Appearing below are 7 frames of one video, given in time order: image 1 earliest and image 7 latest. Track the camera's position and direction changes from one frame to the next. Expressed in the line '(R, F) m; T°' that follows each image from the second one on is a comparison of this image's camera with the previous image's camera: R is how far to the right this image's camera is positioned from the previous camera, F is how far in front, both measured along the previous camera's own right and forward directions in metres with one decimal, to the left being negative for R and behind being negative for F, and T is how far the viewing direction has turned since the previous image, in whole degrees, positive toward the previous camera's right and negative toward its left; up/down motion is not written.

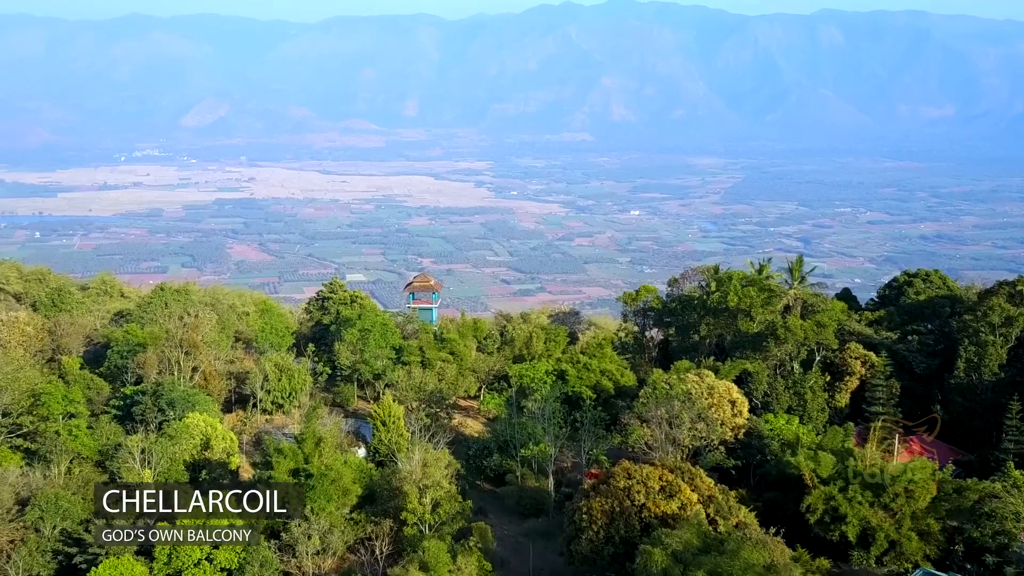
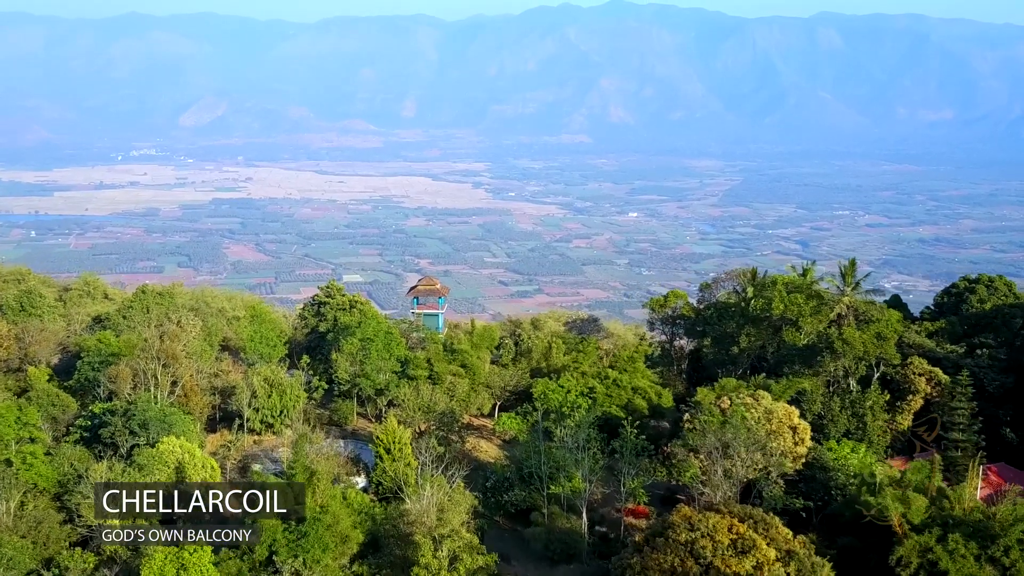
(-0.1, +0.6) m; 0°
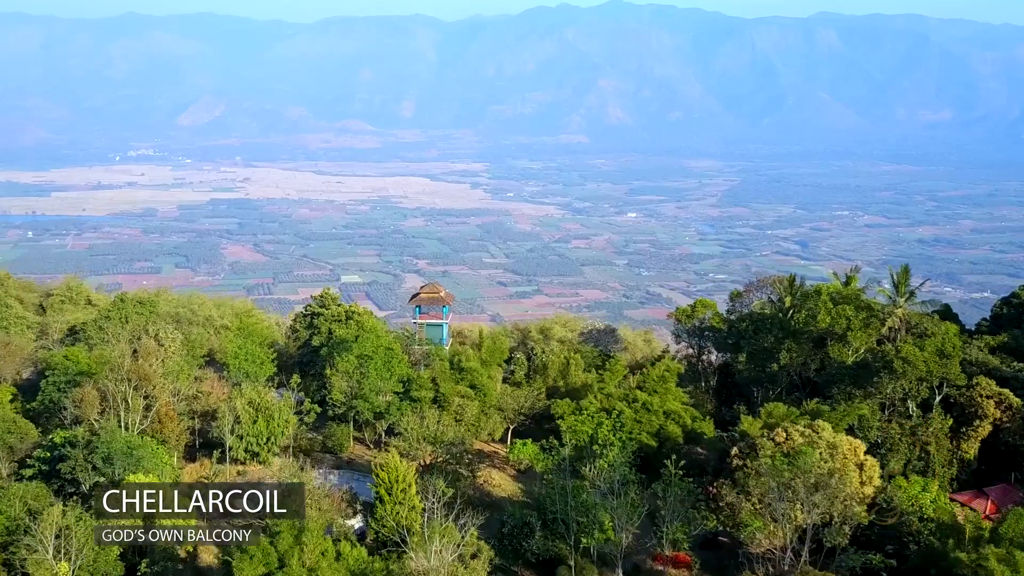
(-0.1, +0.6) m; 0°
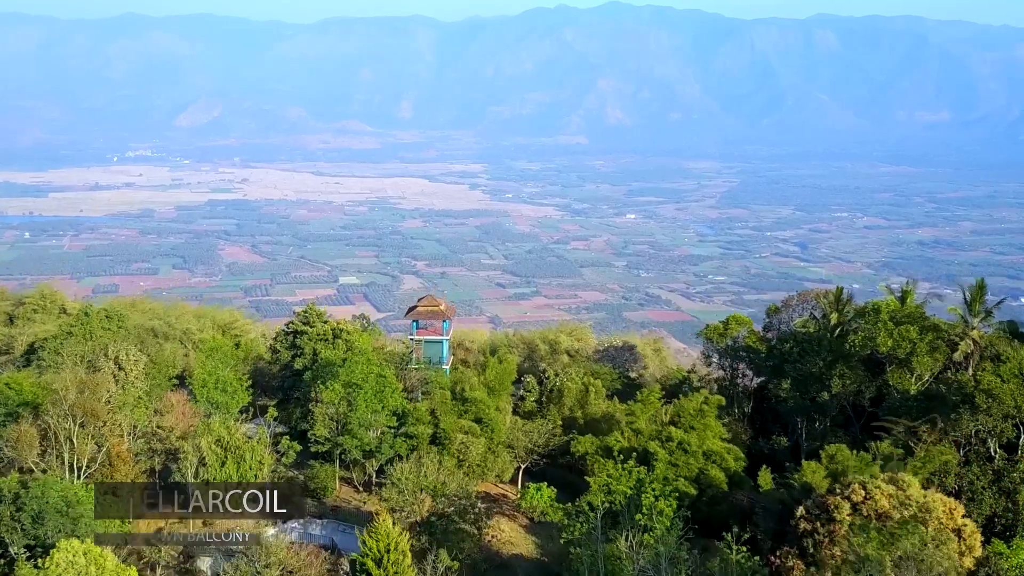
(0.0, +0.7) m; 0°
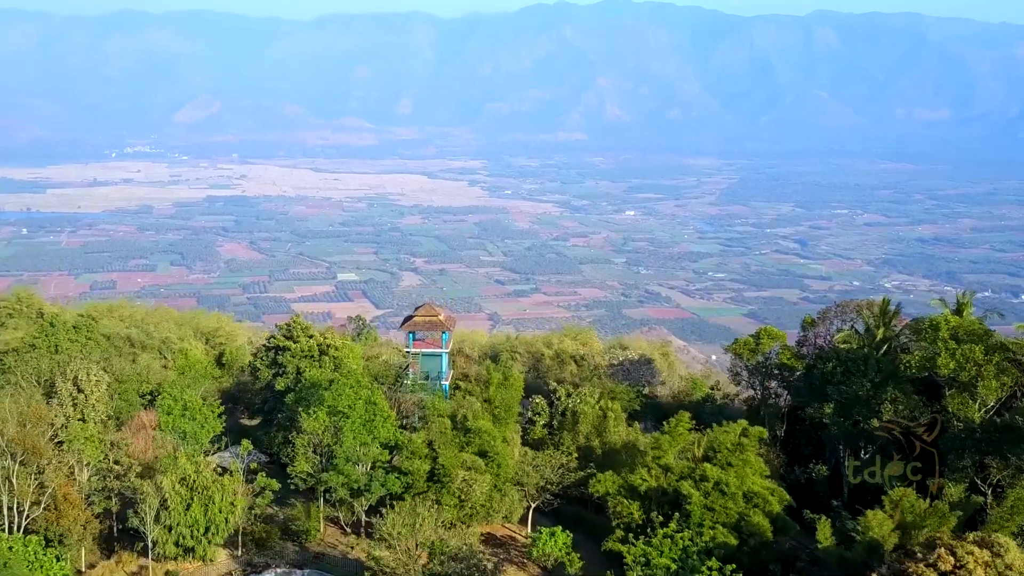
(0.0, +0.5) m; 0°
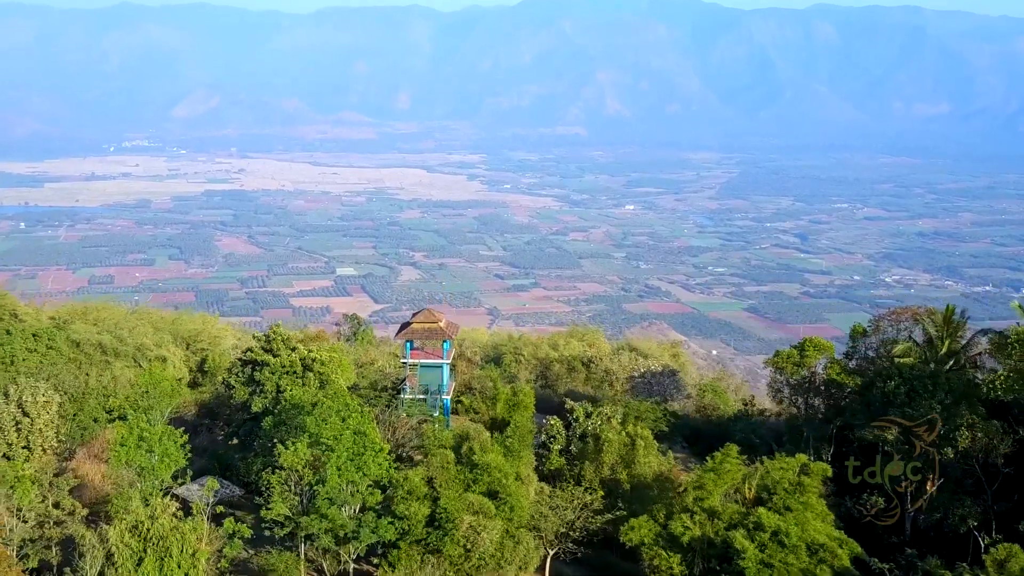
(0.0, +0.6) m; 0°
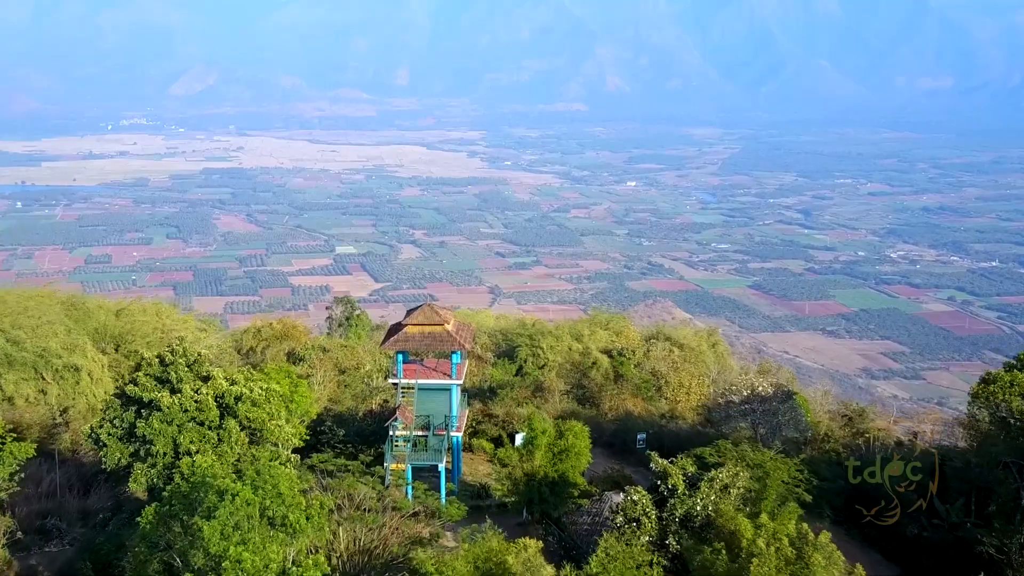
(-0.1, +1.6) m; 0°
